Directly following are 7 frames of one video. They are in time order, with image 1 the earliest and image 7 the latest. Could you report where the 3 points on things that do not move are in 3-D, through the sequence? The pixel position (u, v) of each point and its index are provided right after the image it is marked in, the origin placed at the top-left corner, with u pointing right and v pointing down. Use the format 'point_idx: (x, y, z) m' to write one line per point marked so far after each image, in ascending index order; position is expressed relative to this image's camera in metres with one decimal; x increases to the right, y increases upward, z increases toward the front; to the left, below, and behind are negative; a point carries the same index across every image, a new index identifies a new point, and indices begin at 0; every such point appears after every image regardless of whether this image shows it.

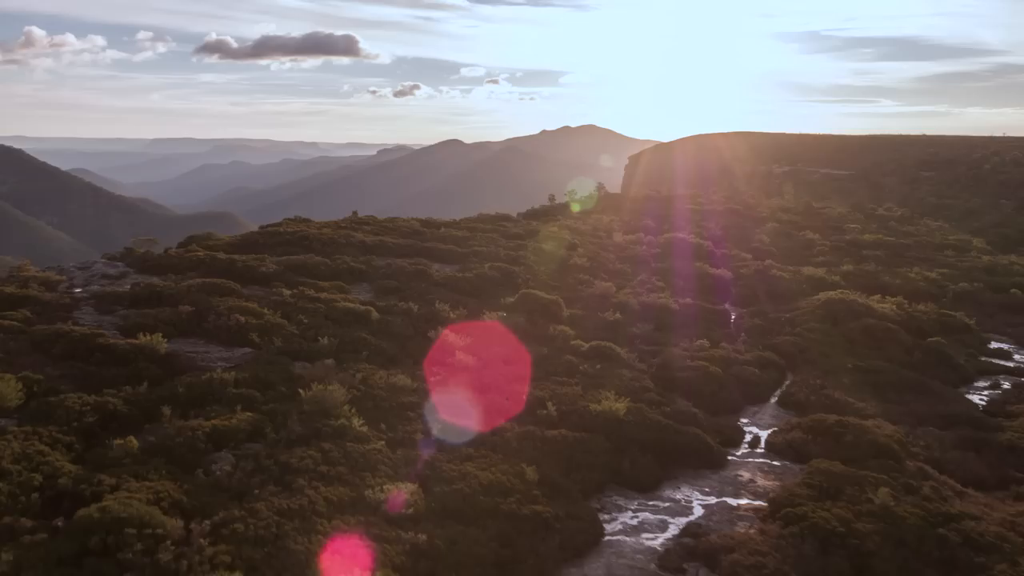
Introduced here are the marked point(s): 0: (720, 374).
0: (+4.4, -1.8, +16.7) m
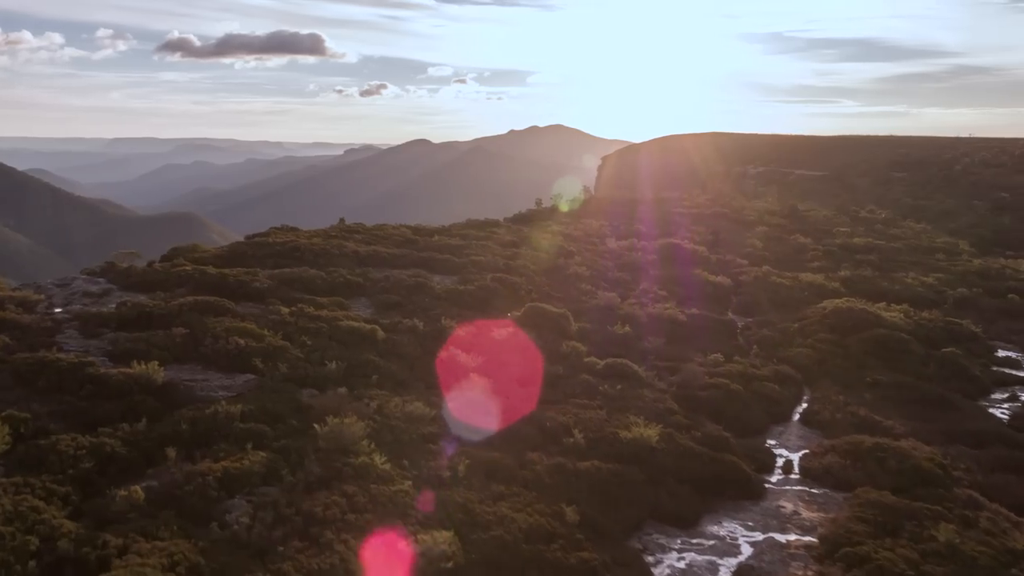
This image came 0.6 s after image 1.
0: (+4.7, -2.1, +16.0) m
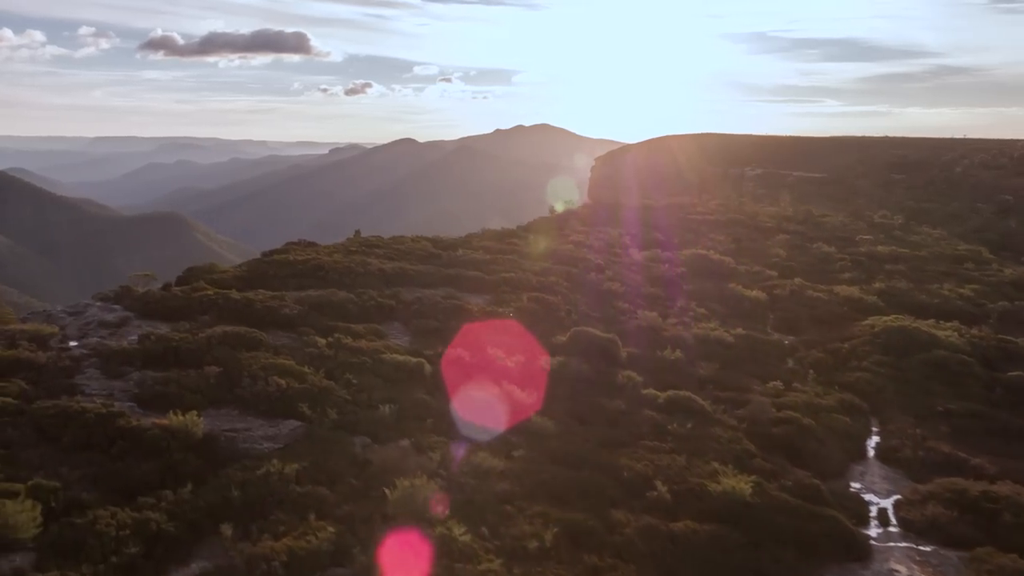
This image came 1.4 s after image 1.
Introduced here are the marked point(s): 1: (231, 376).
0: (+5.7, -2.6, +14.8) m
1: (-4.4, -1.4, +12.4) m
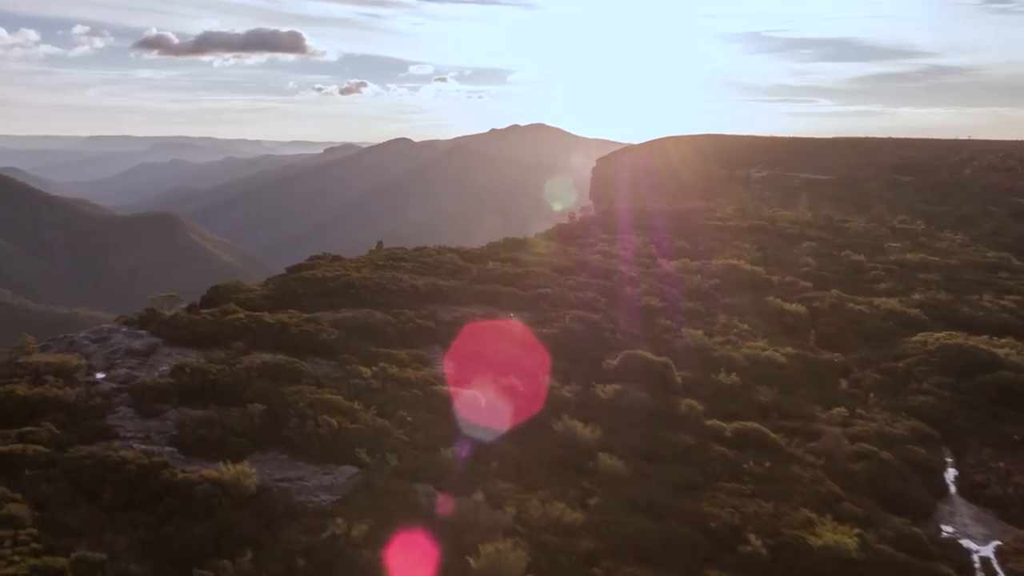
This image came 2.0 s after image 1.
0: (+6.7, -3.0, +13.9) m
1: (-3.4, -1.8, +11.4) m
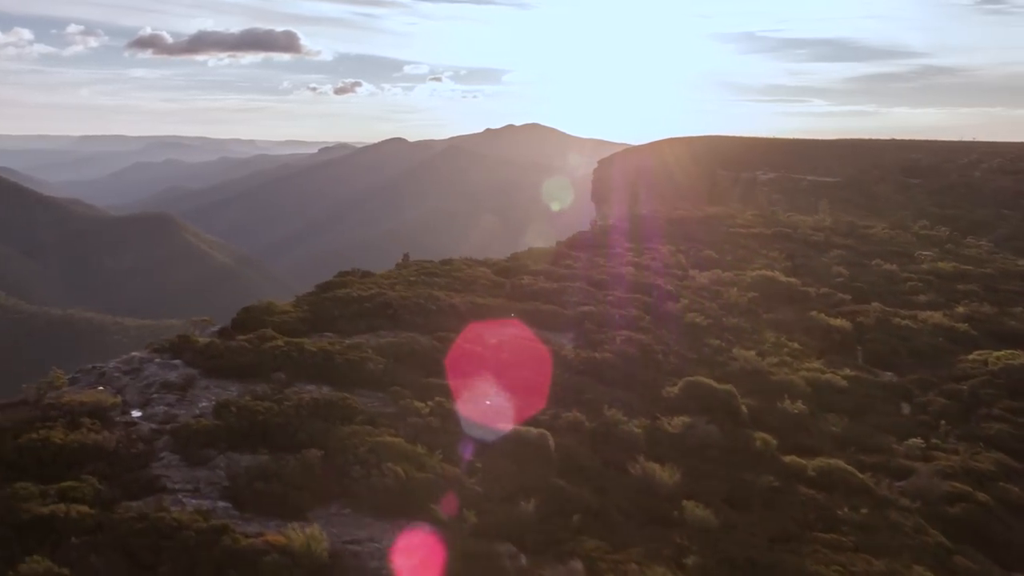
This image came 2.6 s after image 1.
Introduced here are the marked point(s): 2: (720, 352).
0: (+7.8, -3.5, +12.9) m
1: (-2.3, -2.3, +10.4) m
2: (+5.2, -1.6, +19.6) m
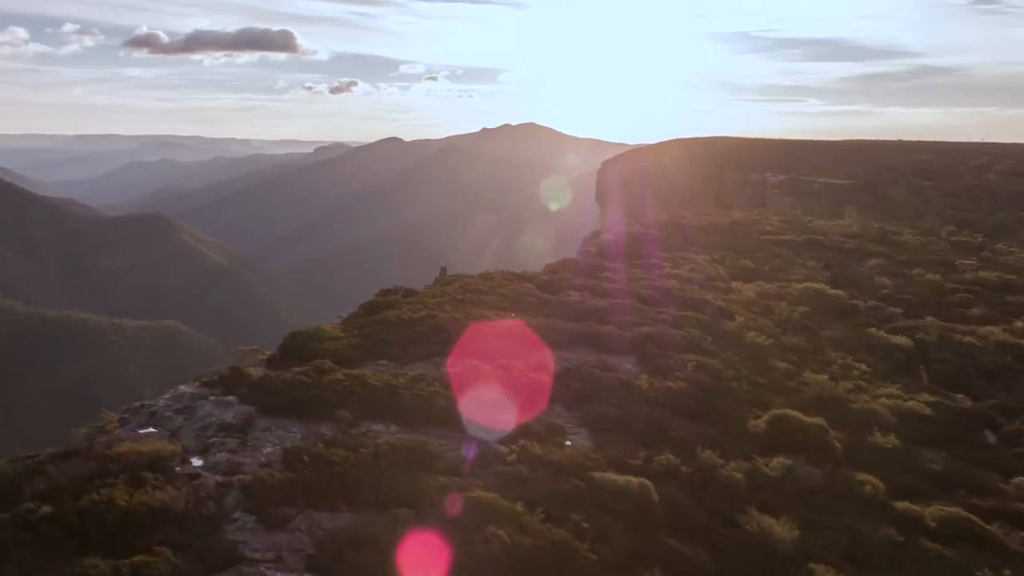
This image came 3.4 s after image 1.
0: (+9.2, -4.0, +11.8) m
1: (-1.0, -2.8, +9.4) m
2: (+6.6, -2.1, +18.5) m
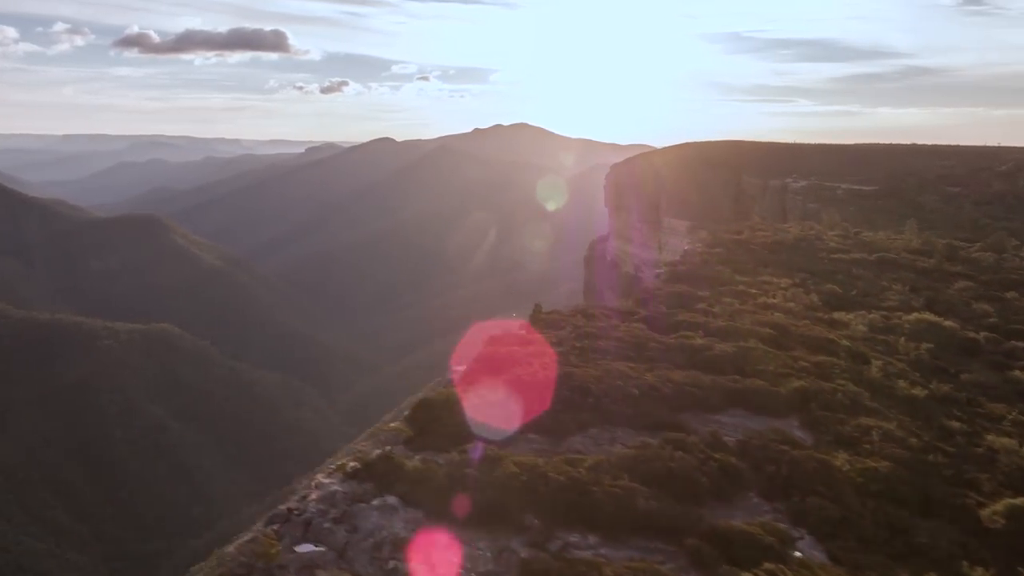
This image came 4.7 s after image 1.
0: (+12.2, -5.0, +9.6) m
1: (+2.0, -3.9, +7.2) m
2: (+9.6, -3.2, +16.3) m
